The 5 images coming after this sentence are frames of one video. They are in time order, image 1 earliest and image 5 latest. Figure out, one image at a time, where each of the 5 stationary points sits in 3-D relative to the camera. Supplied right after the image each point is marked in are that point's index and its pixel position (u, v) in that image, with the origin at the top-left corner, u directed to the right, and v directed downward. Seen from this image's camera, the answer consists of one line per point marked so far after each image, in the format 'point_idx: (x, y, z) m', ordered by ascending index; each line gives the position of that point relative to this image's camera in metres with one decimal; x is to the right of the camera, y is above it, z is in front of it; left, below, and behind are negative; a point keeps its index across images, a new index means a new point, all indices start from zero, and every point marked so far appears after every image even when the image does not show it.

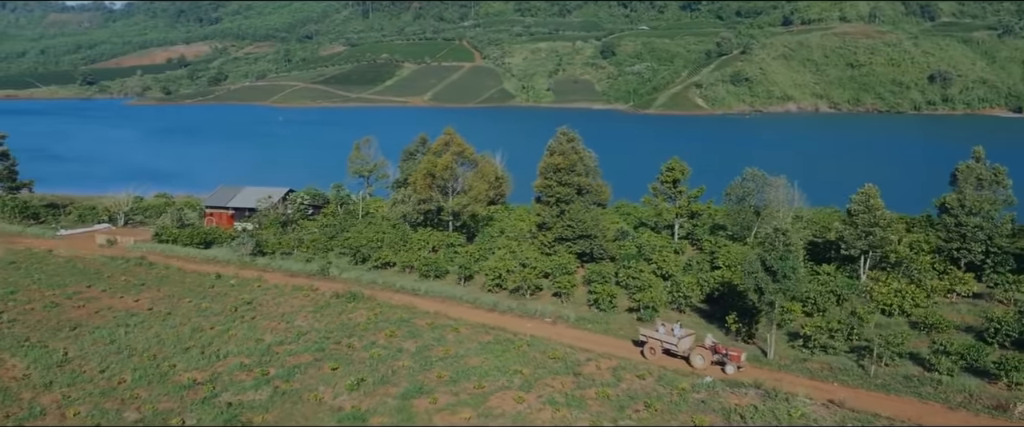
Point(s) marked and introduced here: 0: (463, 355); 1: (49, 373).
0: (-1.1, -3.6, +16.8) m
1: (-12.0, -4.2, +17.4) m
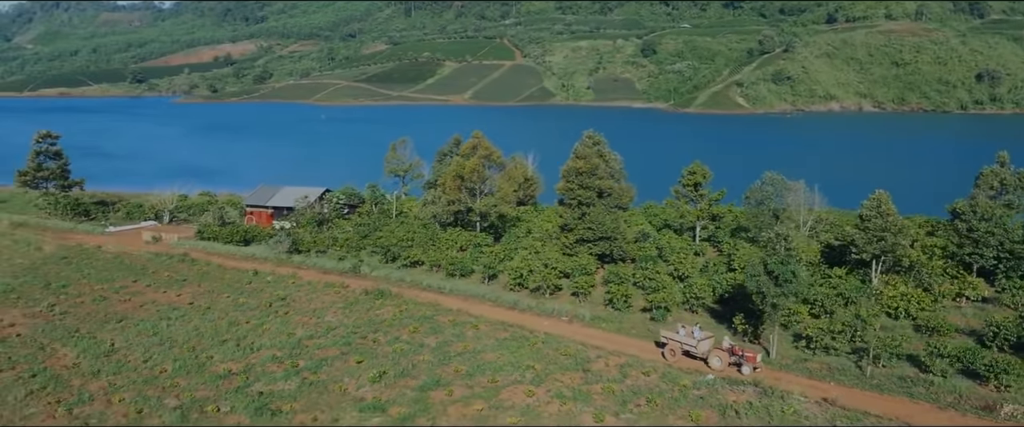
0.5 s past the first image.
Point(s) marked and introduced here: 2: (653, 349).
0: (-0.8, -3.6, +17.7) m
1: (-11.6, -4.2, +18.8) m
2: (+3.9, -3.5, +16.8) m
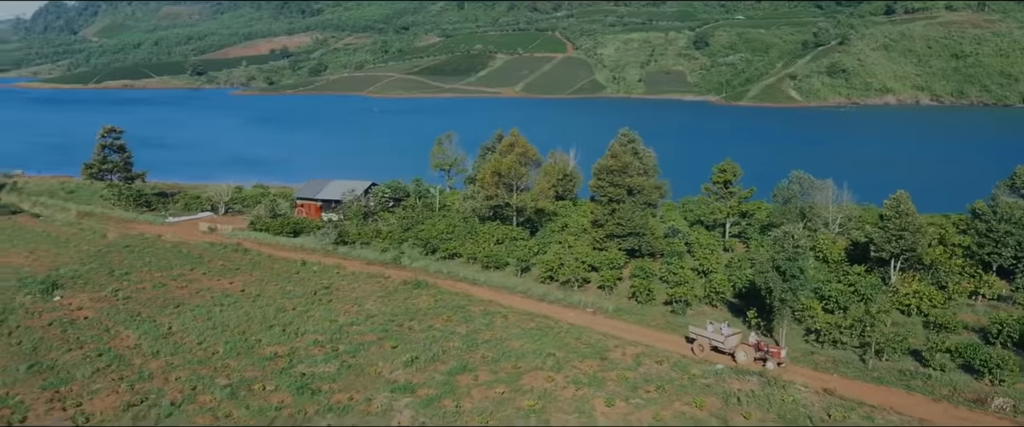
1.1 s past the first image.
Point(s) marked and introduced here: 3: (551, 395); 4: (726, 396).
0: (-0.2, -3.5, +18.8) m
1: (-10.8, -4.0, +20.6) m
2: (+4.5, -3.4, +17.6) m
3: (+0.9, -4.1, +15.2) m
4: (+4.5, -3.9, +14.2) m
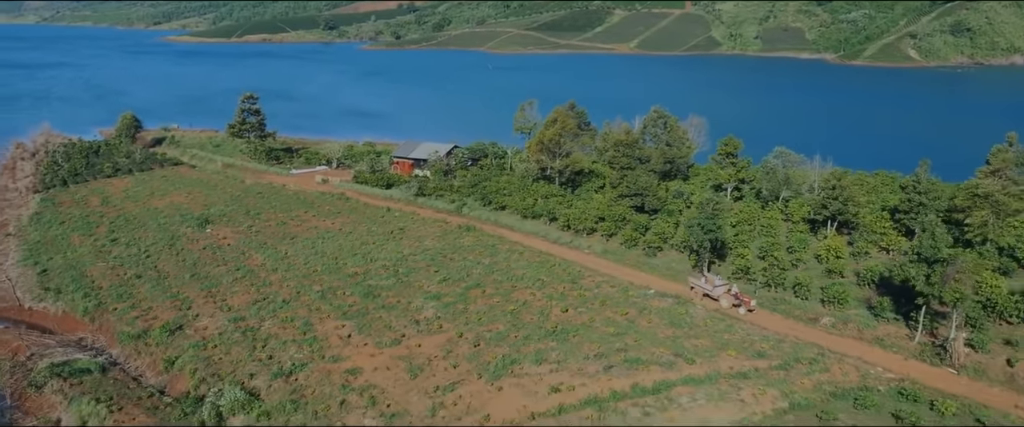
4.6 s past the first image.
0: (+0.1, -2.1, +25.5) m
1: (-10.2, -2.1, +29.0) m
2: (+4.5, -2.2, +23.6) m
3: (+0.5, -2.9, +21.8) m
4: (+3.9, -2.9, +20.2) m
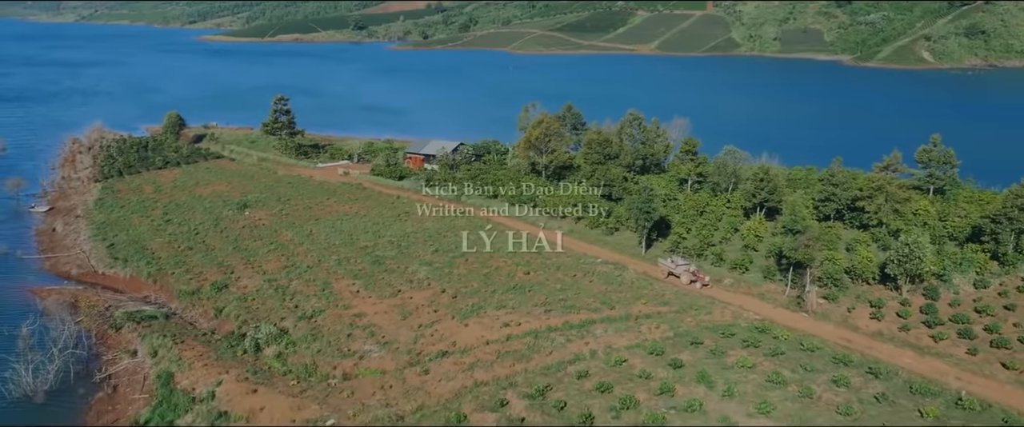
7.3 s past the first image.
0: (-0.8, -1.4, +31.0) m
1: (-10.9, -1.3, +34.9) m
2: (+3.6, -1.6, +28.9) m
3: (-0.5, -2.2, +27.3) m
4: (+2.8, -2.2, +25.6) m
